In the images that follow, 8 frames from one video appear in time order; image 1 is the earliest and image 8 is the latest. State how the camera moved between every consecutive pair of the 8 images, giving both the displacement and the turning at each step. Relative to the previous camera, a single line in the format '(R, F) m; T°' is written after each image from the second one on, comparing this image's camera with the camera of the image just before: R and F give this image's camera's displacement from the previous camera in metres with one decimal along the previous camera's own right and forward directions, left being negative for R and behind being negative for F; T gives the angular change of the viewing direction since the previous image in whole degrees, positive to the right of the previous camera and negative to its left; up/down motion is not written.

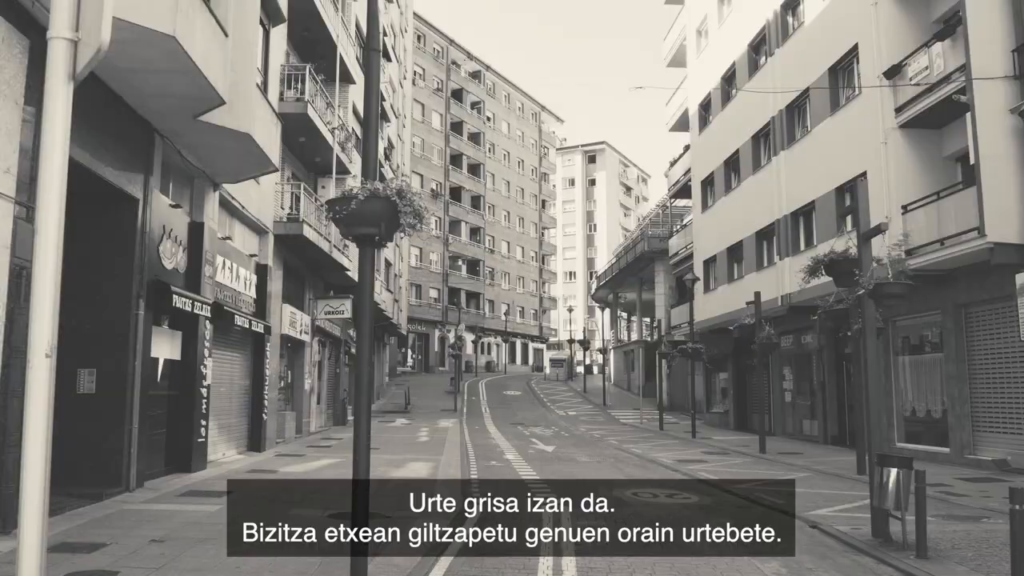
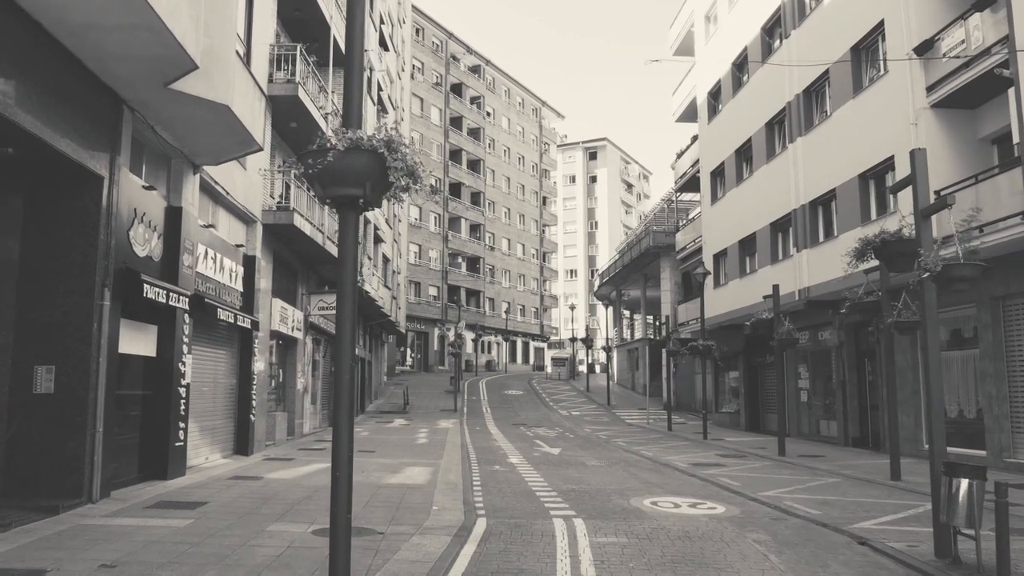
(-0.1, +1.1) m; 0°
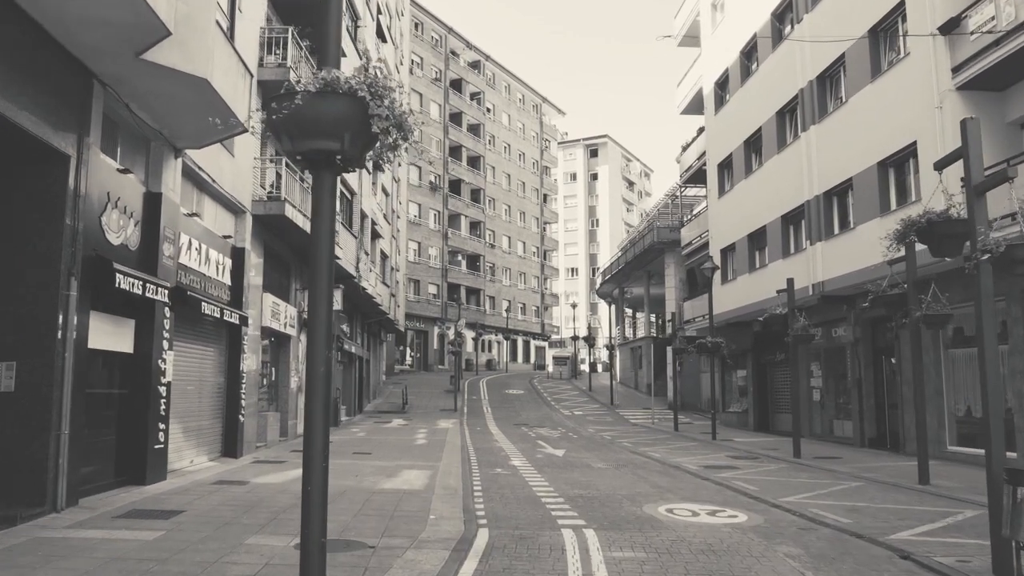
(0.0, +0.8) m; 0°
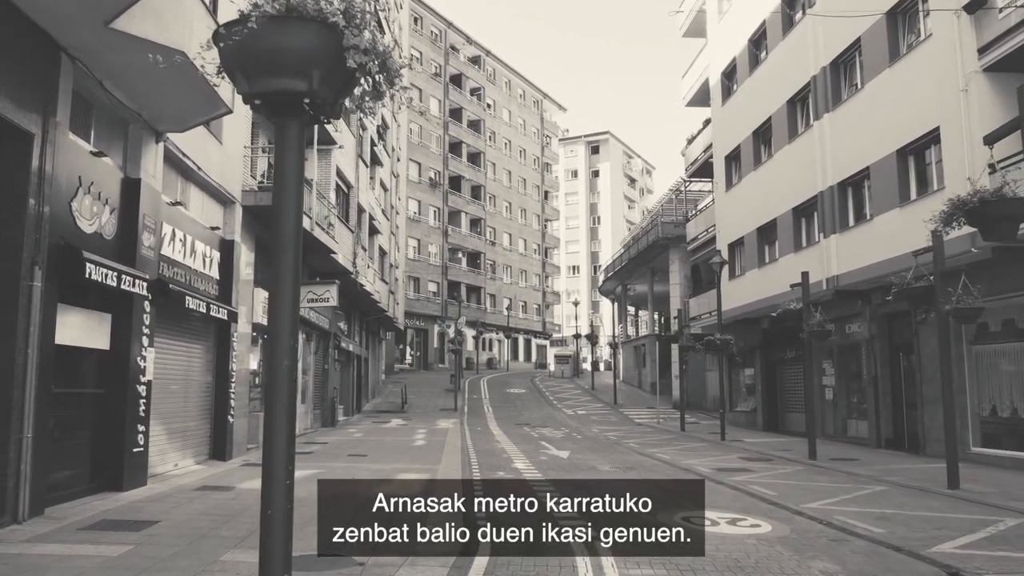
(0.0, +0.7) m; 0°
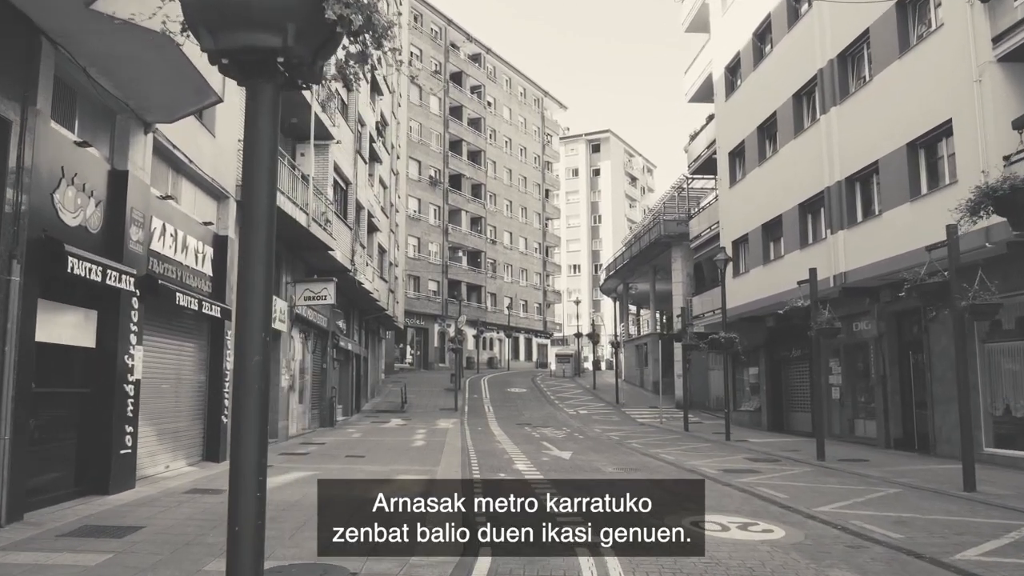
(0.0, +0.4) m; 0°
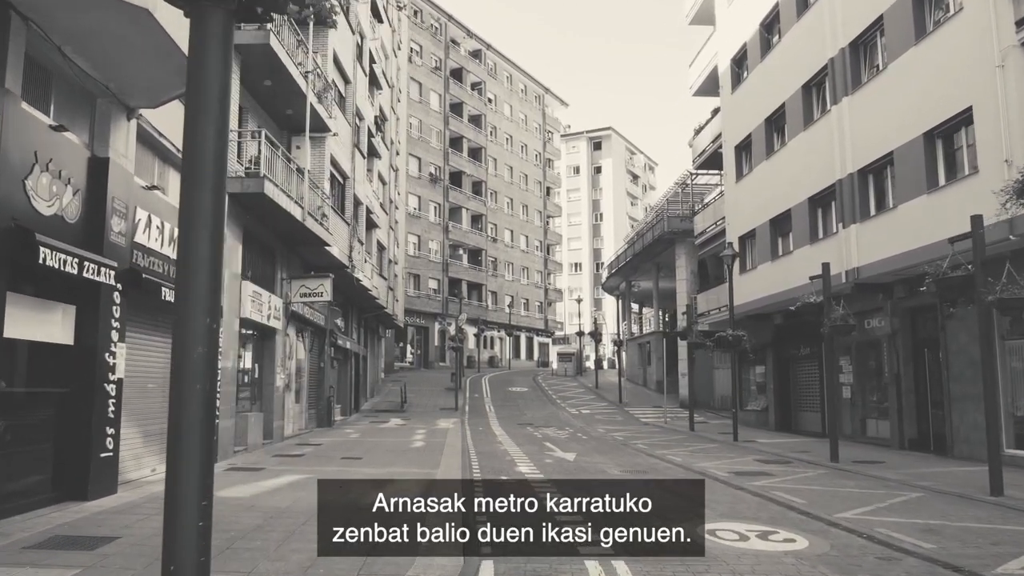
(0.0, +0.6) m; 0°
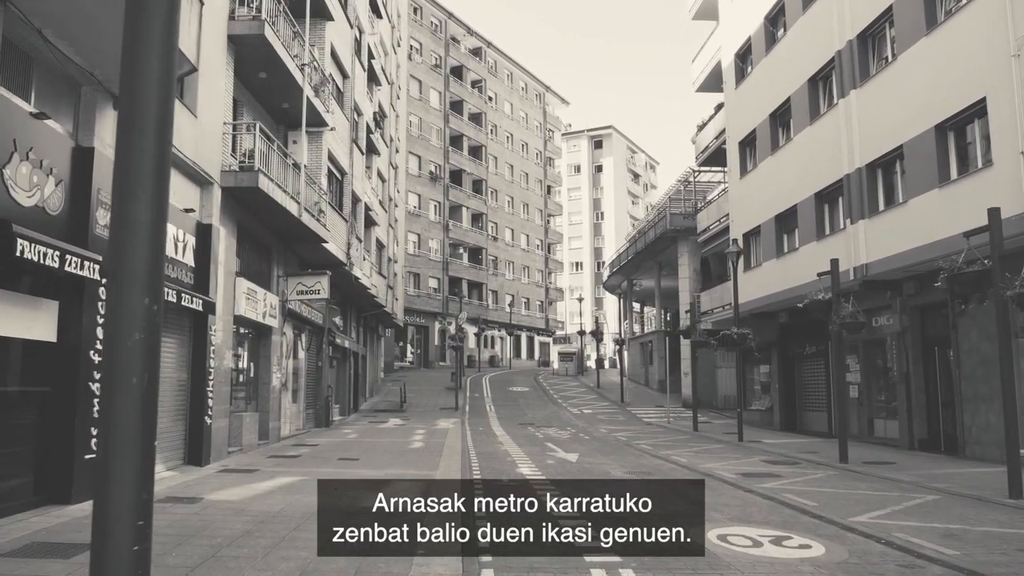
(0.0, +0.4) m; 0°
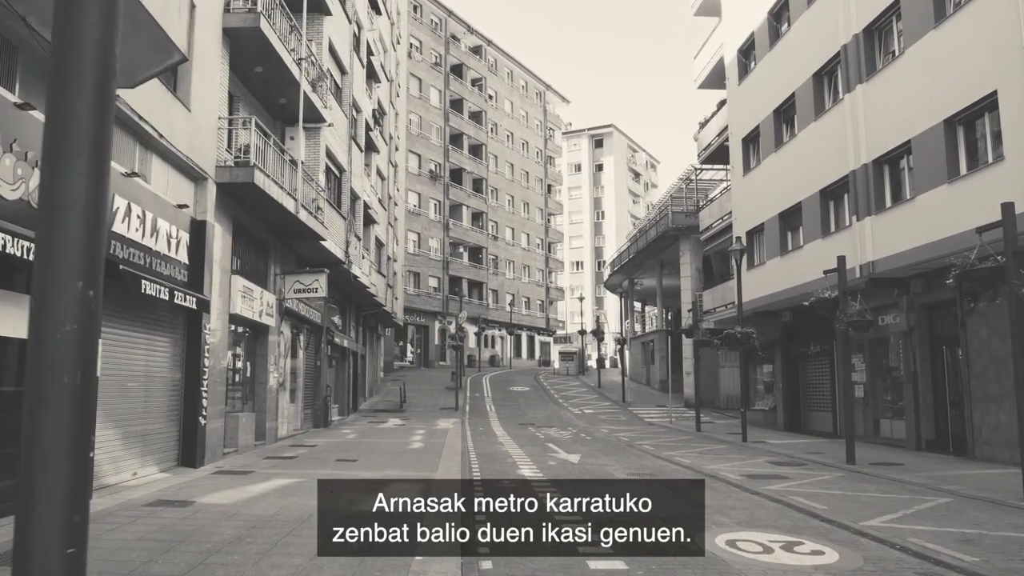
(0.0, +0.3) m; 0°
